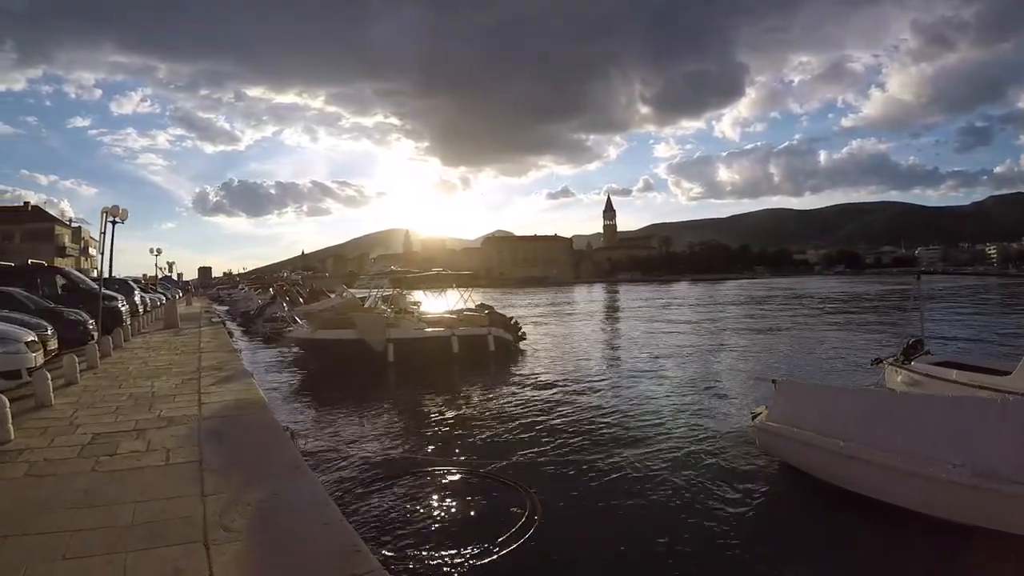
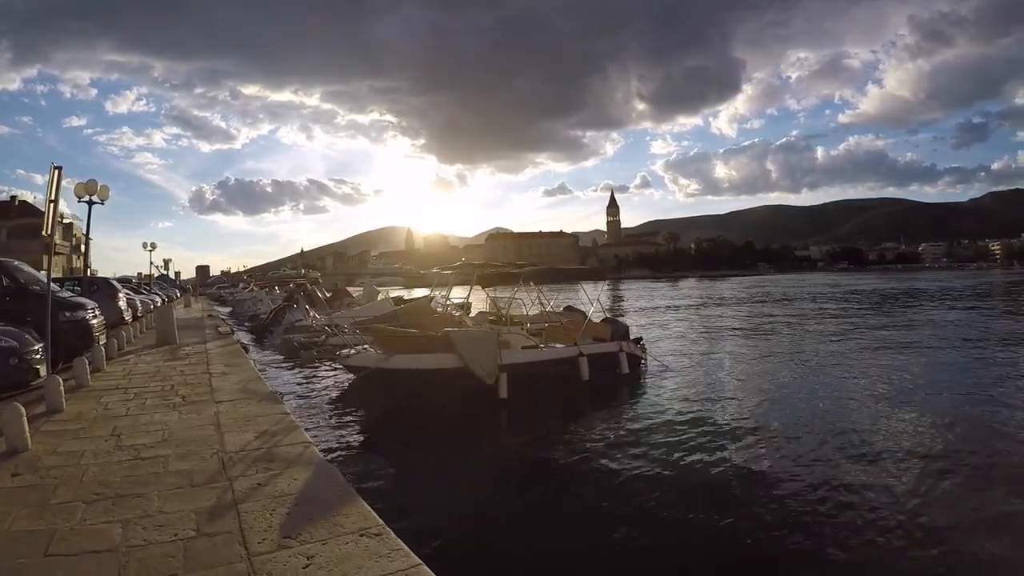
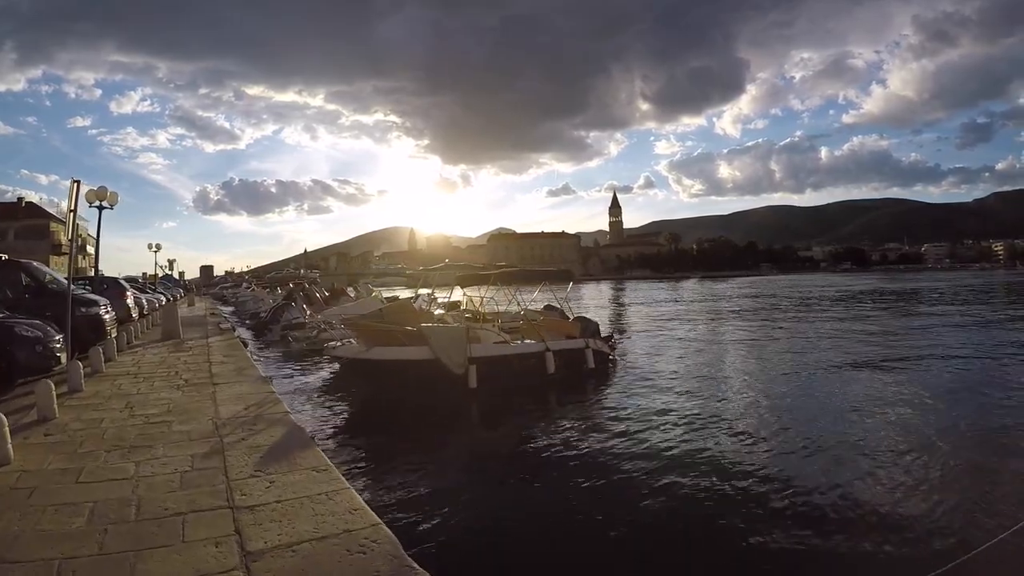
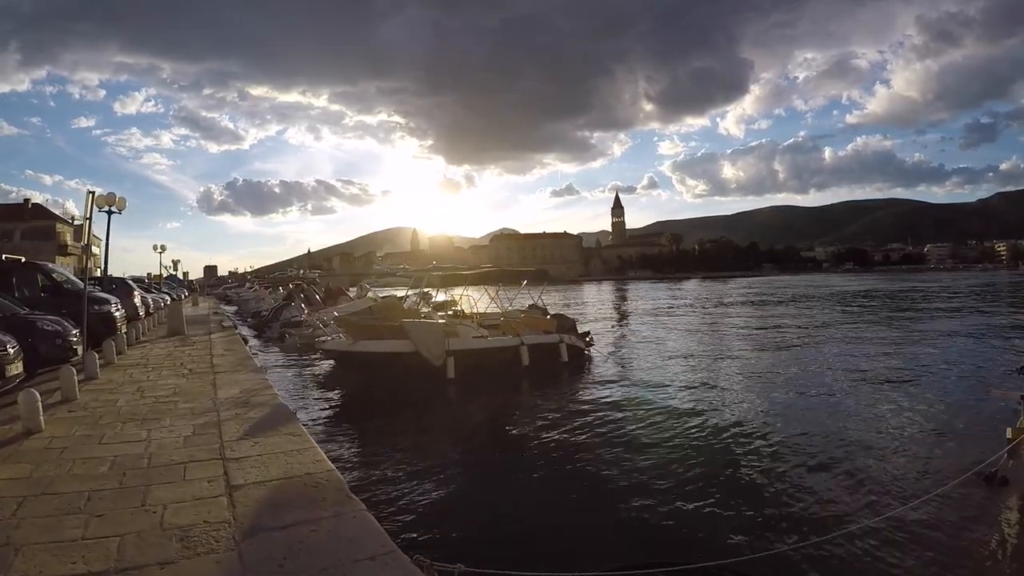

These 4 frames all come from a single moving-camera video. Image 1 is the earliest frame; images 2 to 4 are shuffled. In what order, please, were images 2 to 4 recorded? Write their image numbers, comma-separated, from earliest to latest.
4, 3, 2
